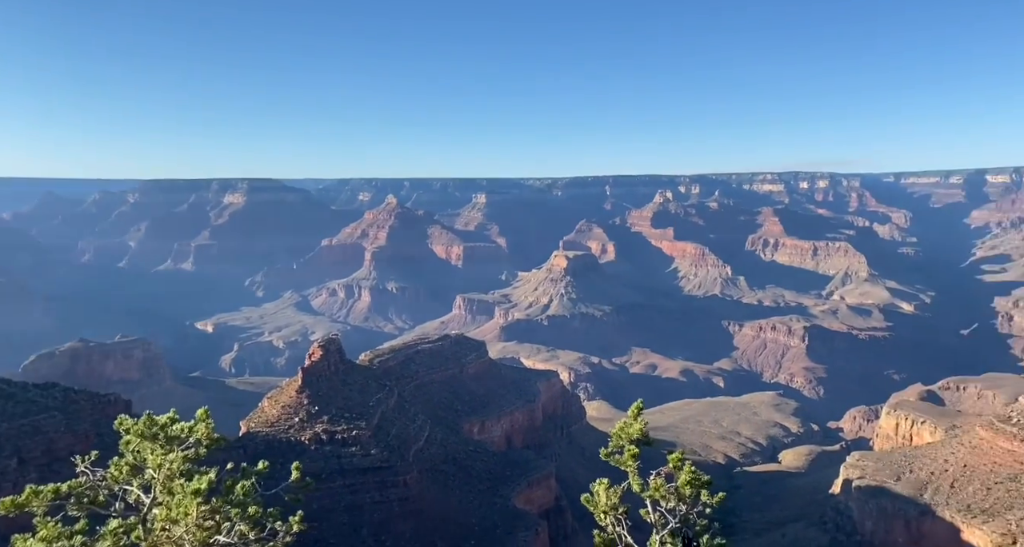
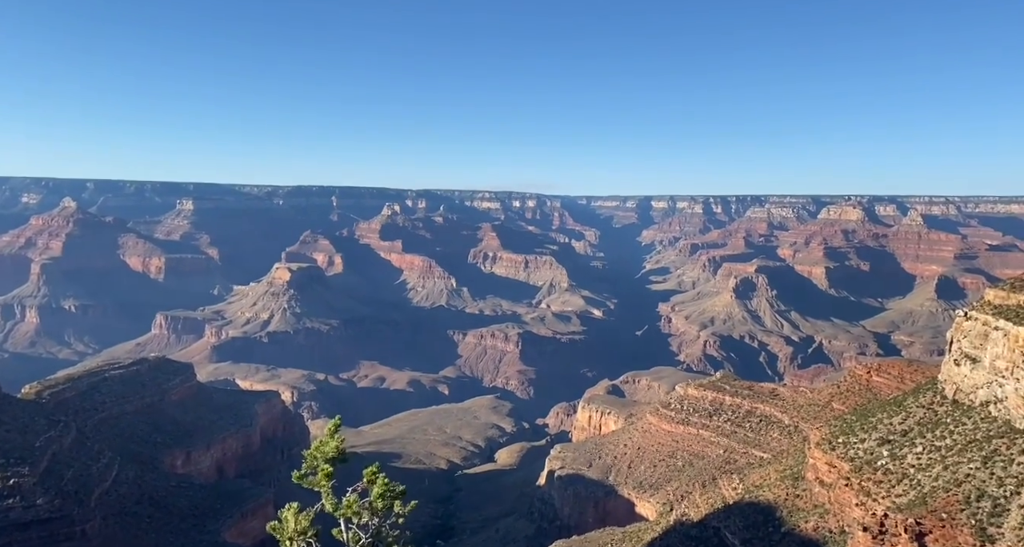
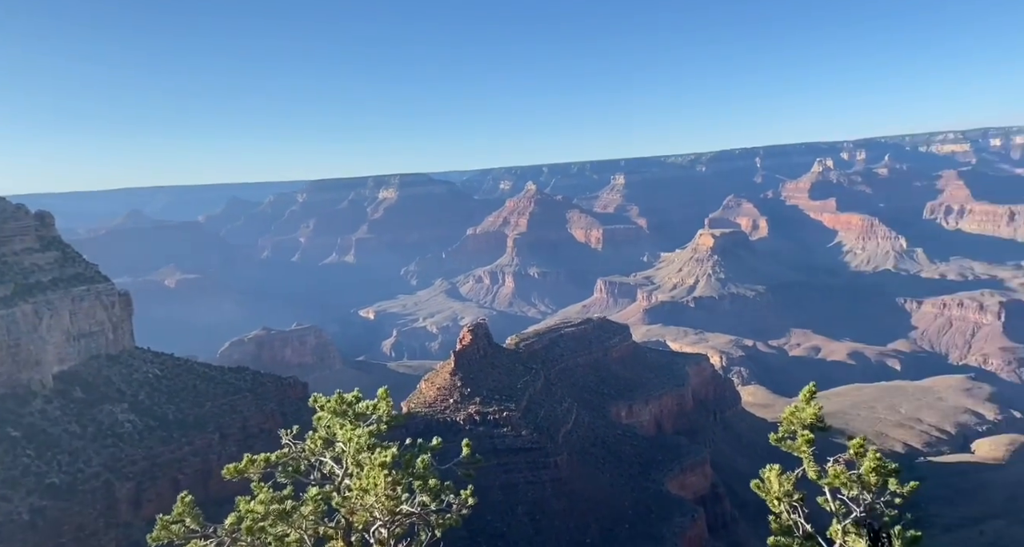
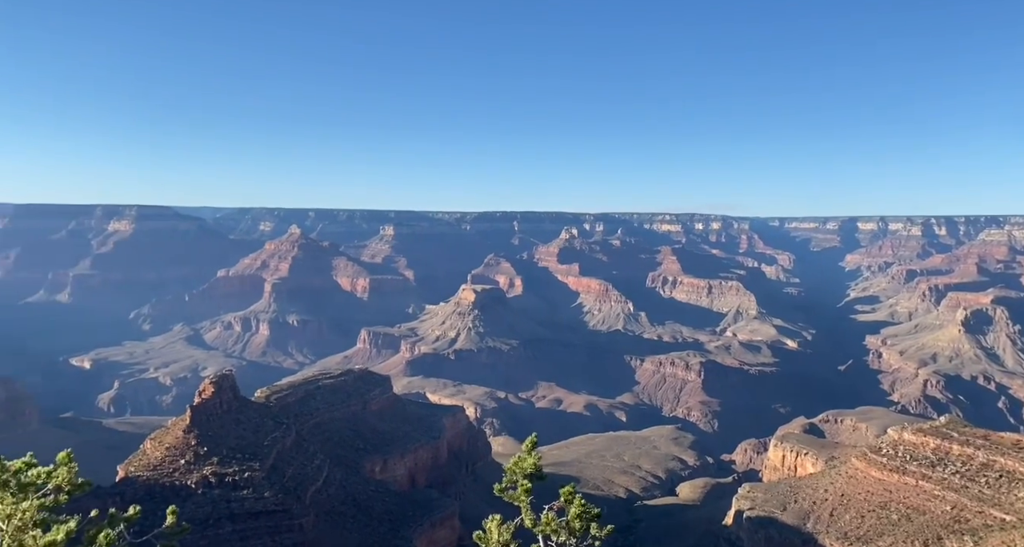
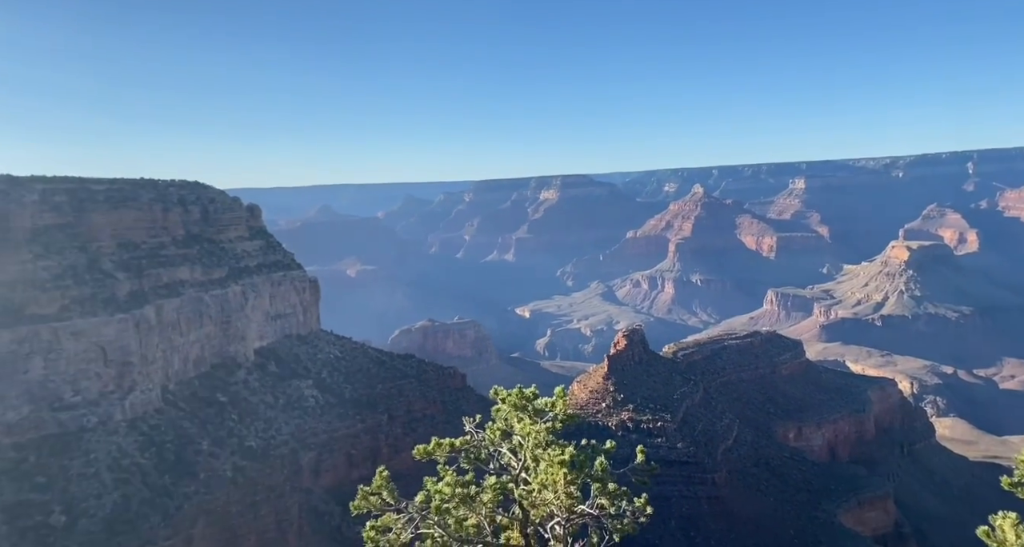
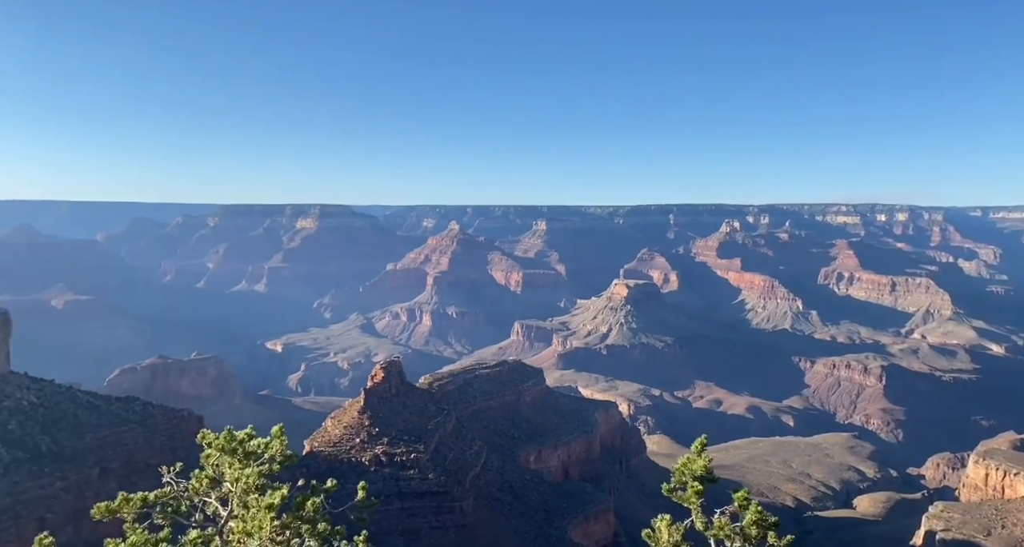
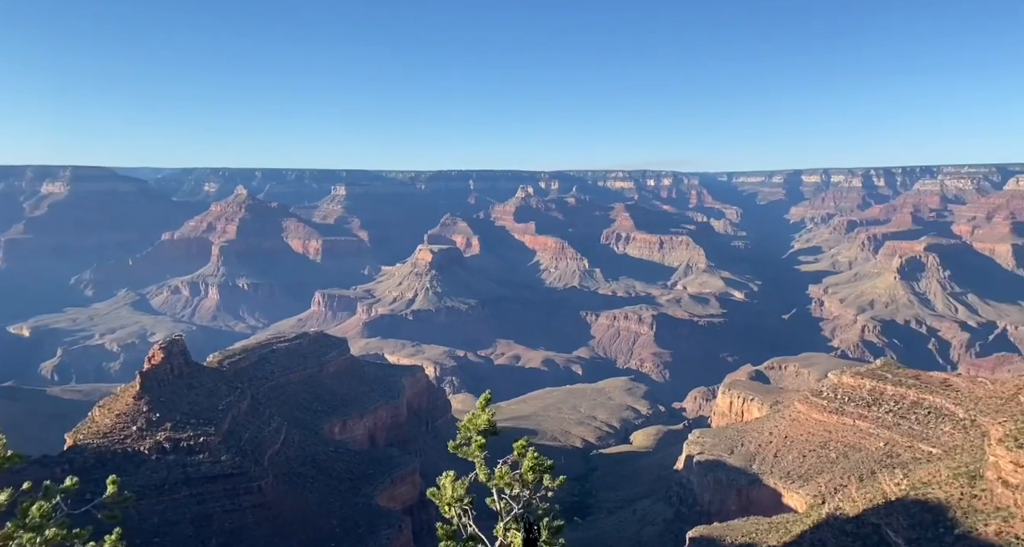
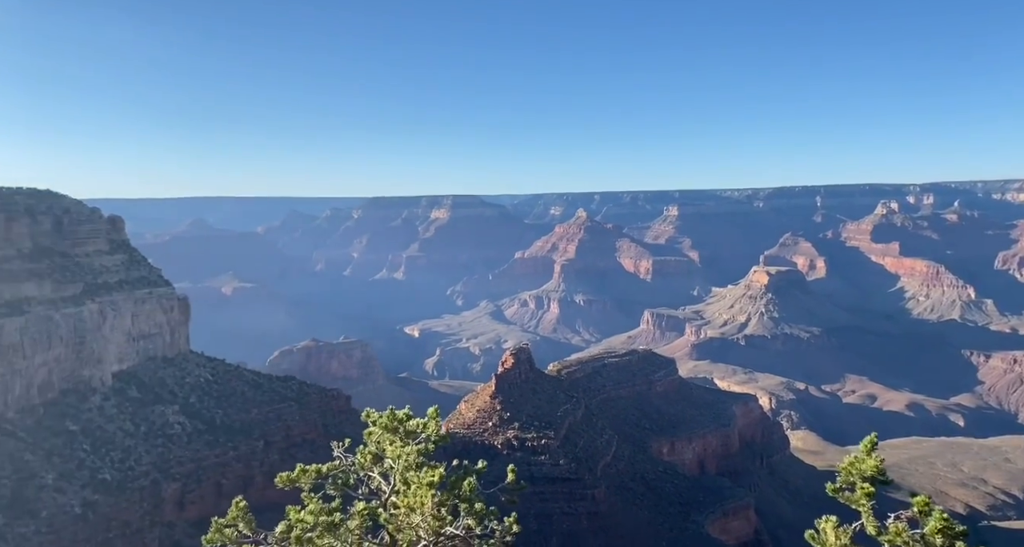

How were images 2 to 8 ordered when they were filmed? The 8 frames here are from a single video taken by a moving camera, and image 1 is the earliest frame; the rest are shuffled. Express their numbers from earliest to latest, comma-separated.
7, 2, 4, 6, 8, 5, 3
